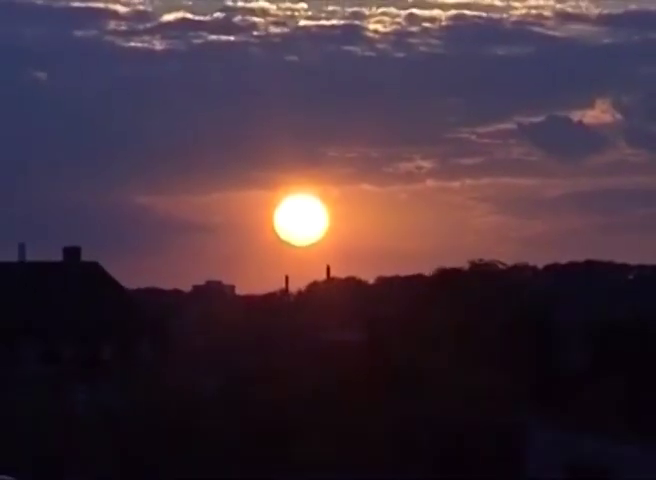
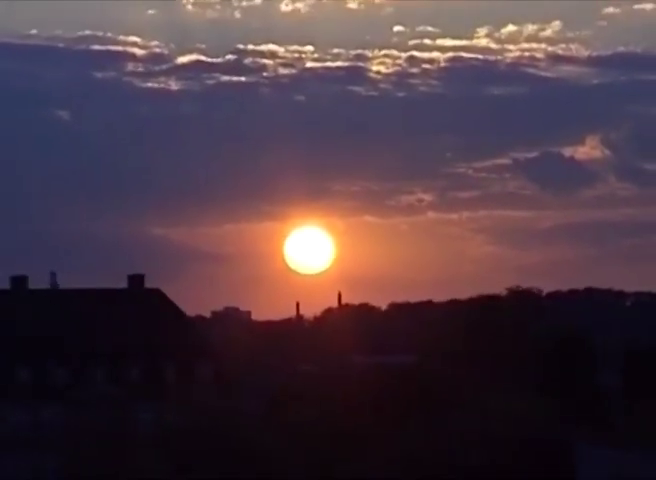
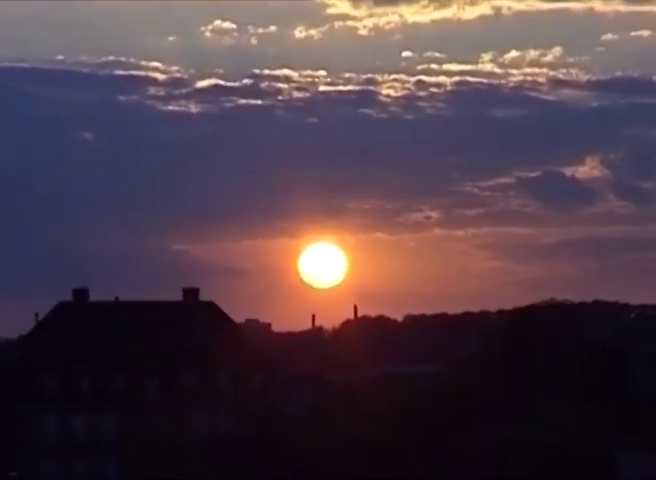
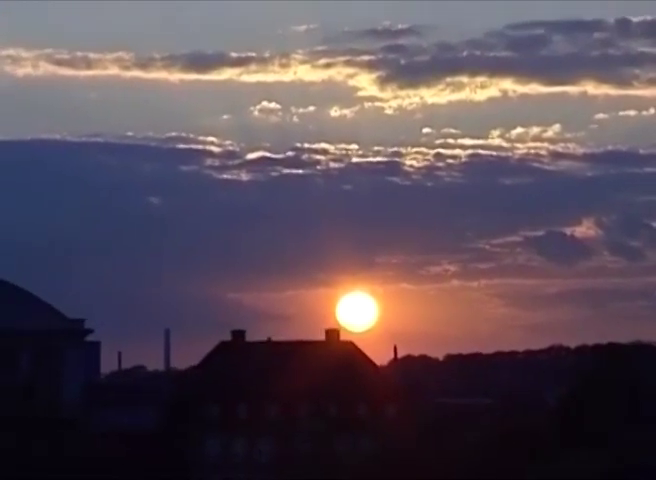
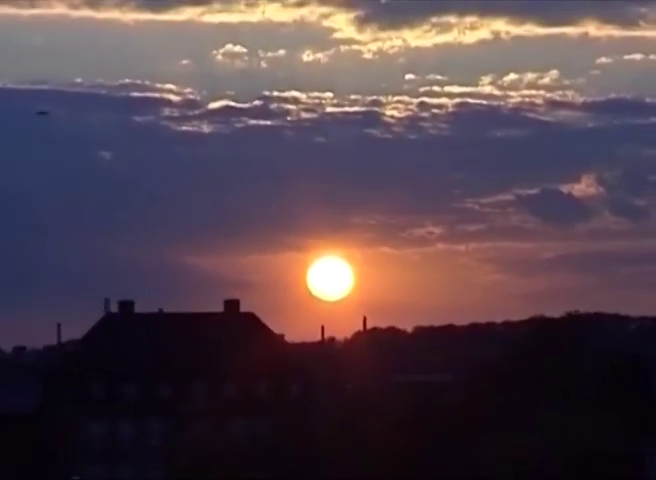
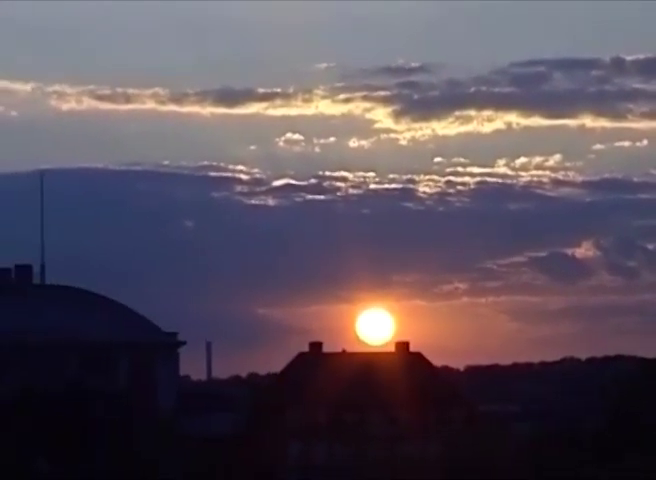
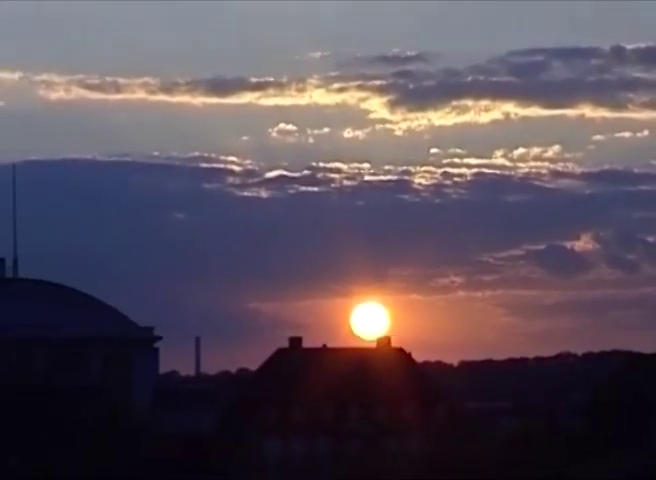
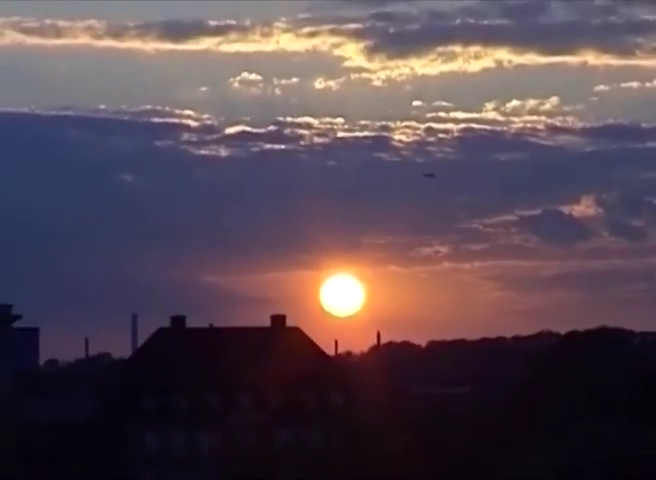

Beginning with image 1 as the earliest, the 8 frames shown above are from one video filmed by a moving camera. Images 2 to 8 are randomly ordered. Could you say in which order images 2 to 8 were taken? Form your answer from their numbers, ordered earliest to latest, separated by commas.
2, 3, 5, 8, 4, 7, 6
